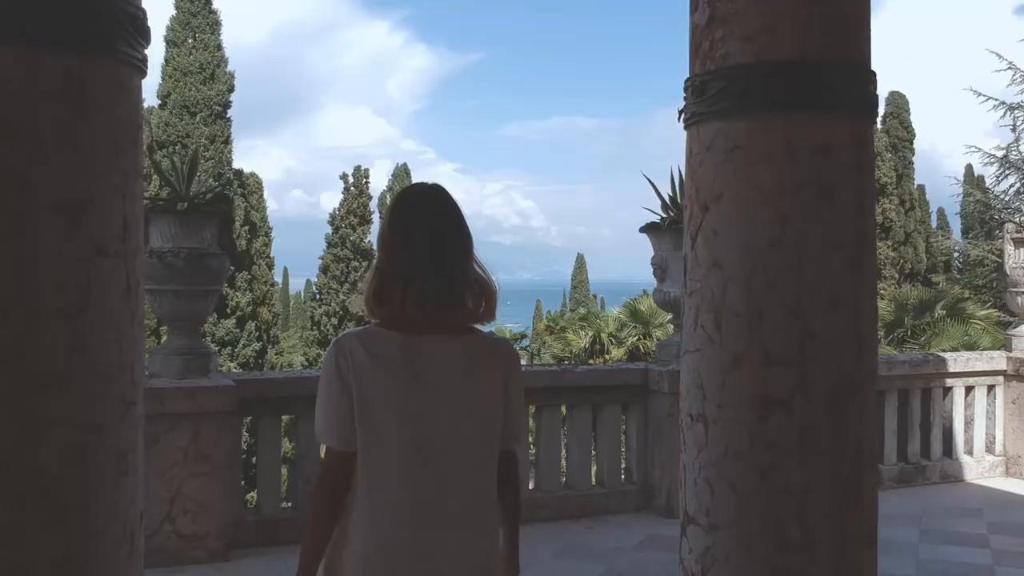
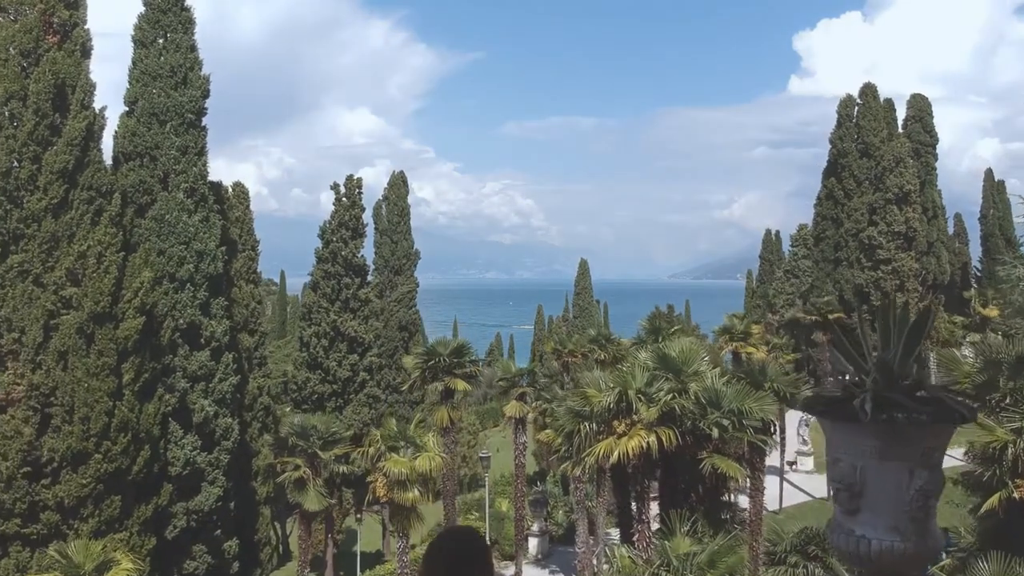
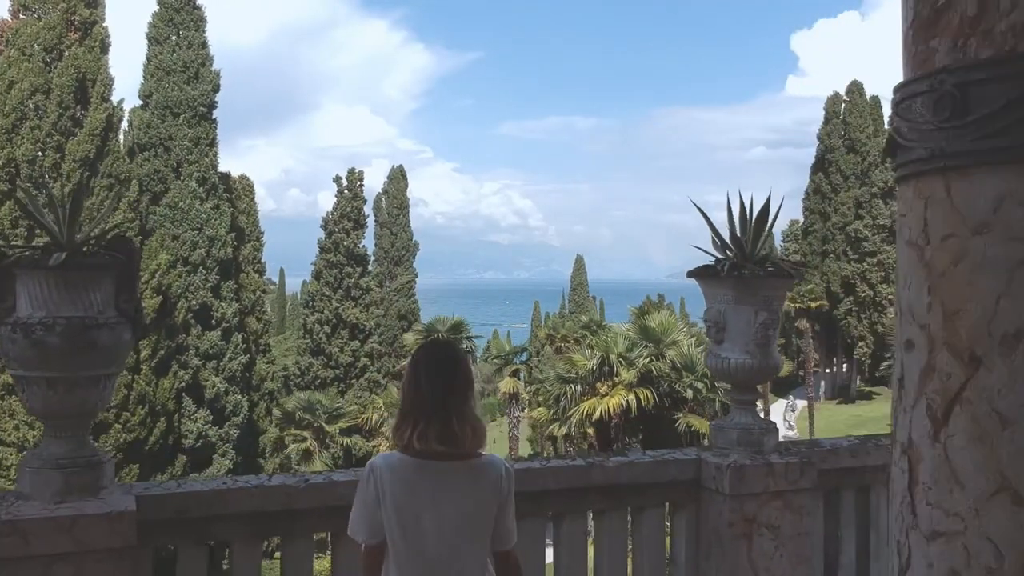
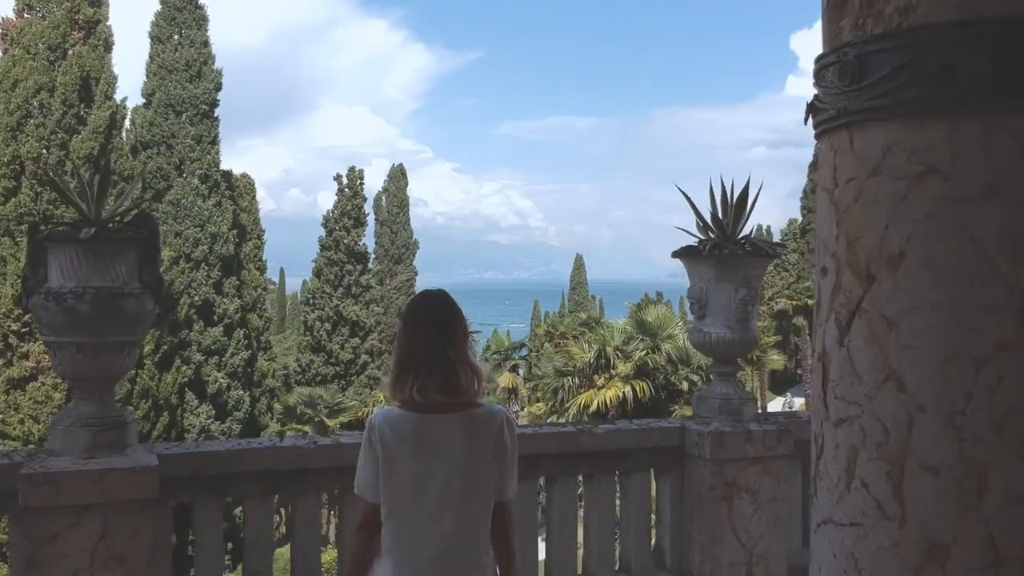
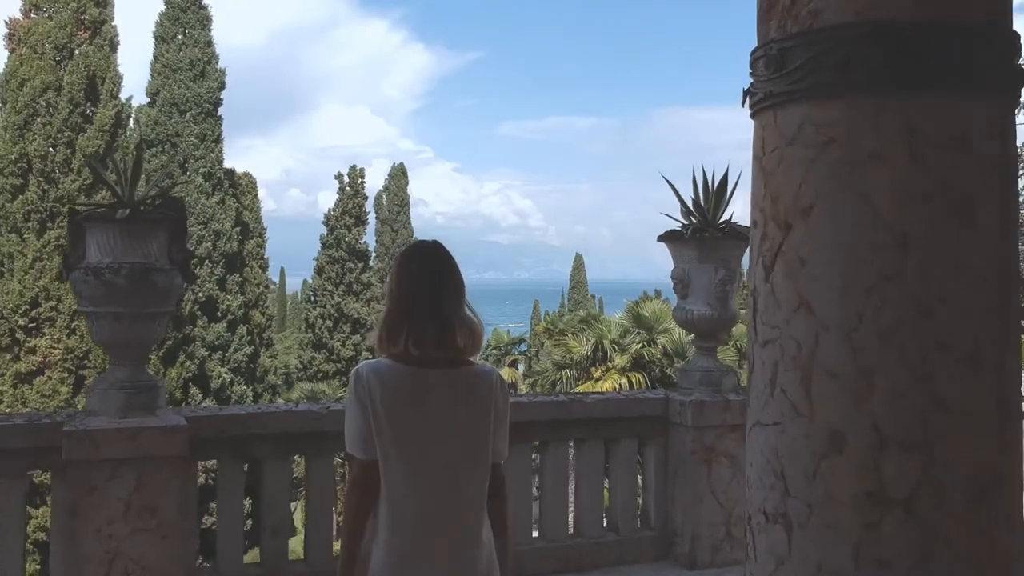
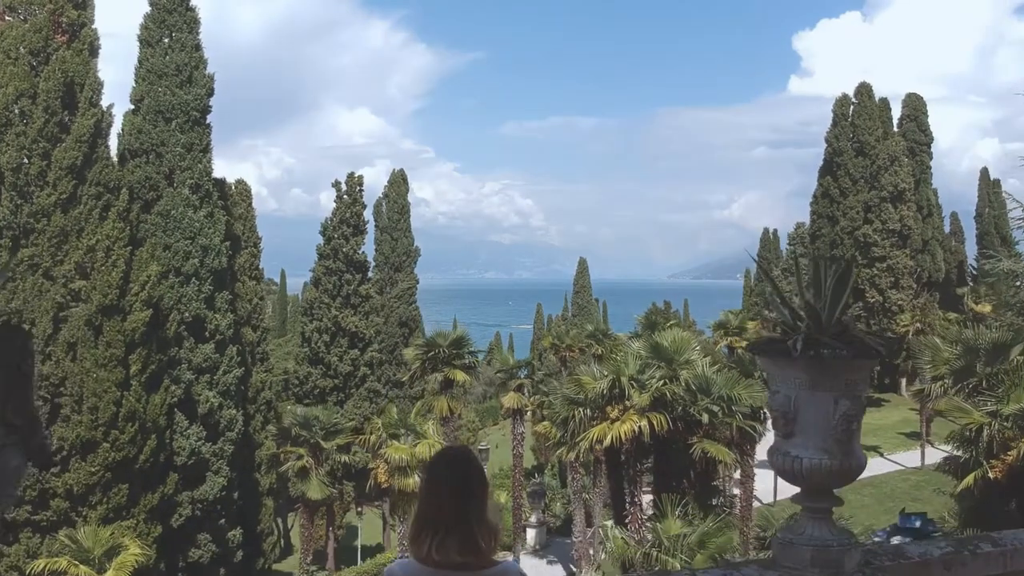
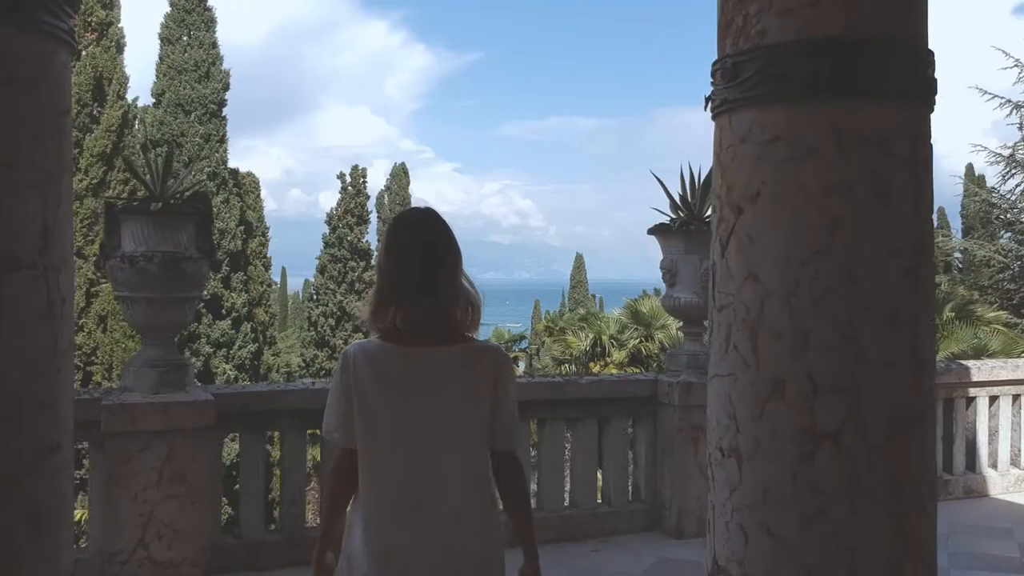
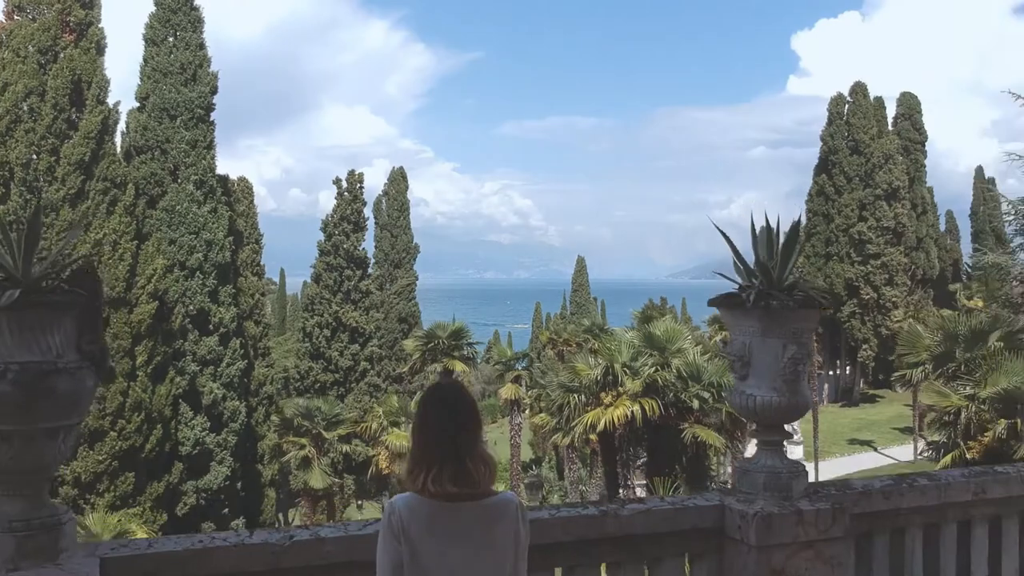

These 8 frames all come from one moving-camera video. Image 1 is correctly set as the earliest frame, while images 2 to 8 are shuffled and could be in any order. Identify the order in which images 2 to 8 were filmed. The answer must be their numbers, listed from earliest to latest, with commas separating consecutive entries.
7, 5, 4, 3, 8, 6, 2
